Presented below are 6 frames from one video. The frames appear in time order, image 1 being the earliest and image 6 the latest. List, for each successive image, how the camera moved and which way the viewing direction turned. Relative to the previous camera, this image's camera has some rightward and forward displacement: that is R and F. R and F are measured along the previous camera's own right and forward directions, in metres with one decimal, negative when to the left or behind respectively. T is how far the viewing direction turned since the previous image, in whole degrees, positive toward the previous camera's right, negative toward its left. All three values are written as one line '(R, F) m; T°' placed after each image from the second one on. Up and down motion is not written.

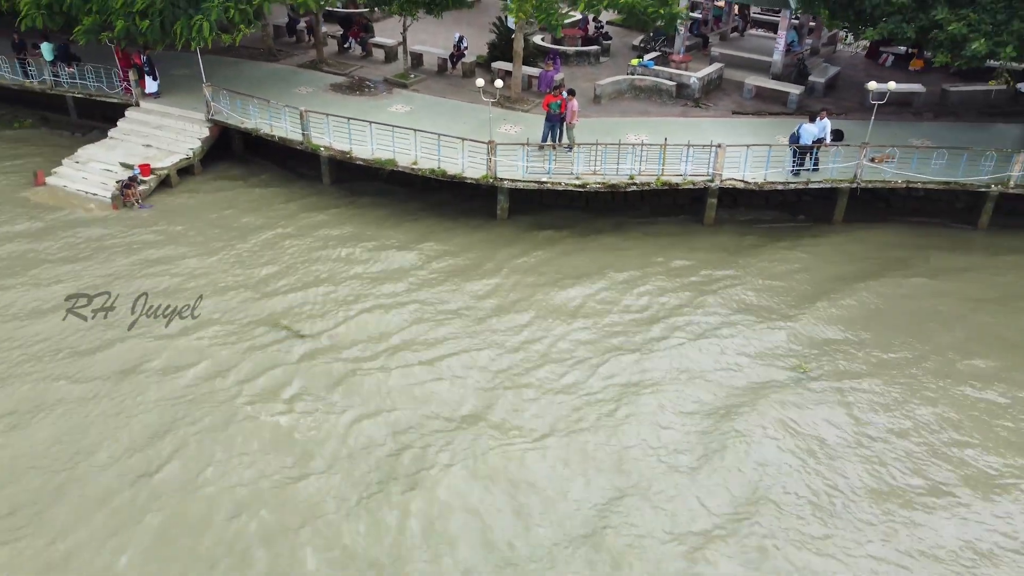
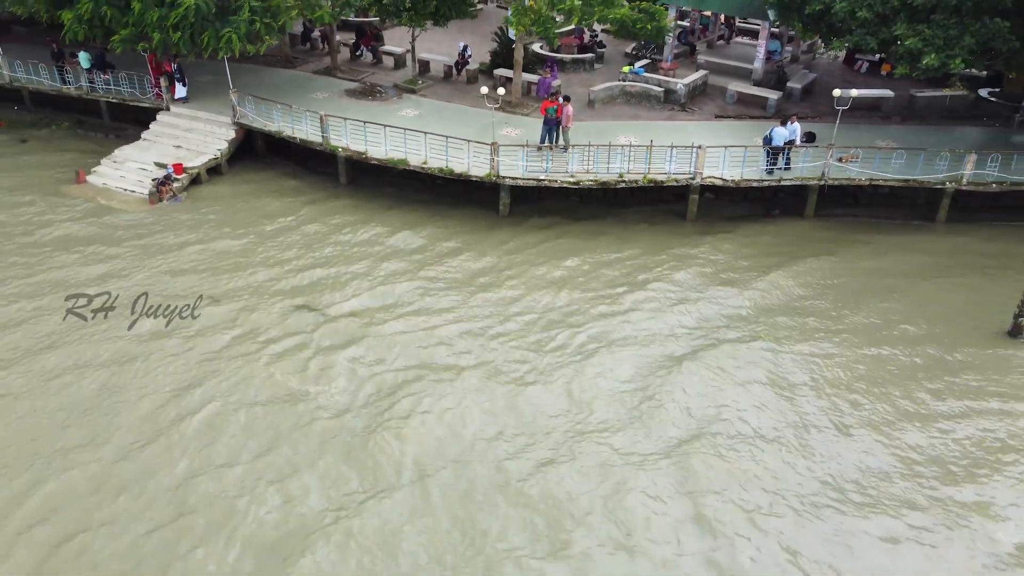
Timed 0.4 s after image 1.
(0.0, -1.8) m; 0°
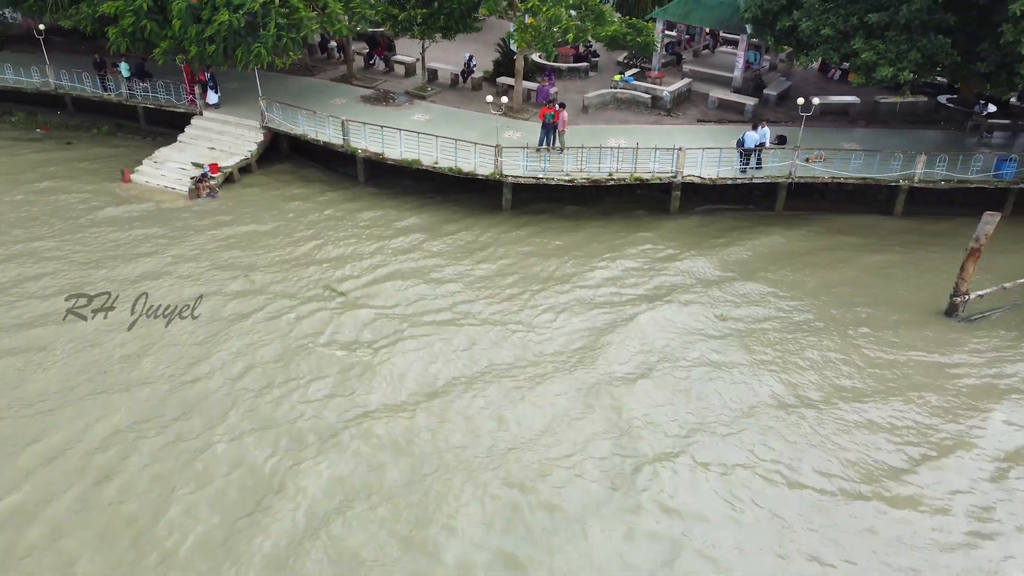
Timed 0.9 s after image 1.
(0.0, -2.3) m; 0°
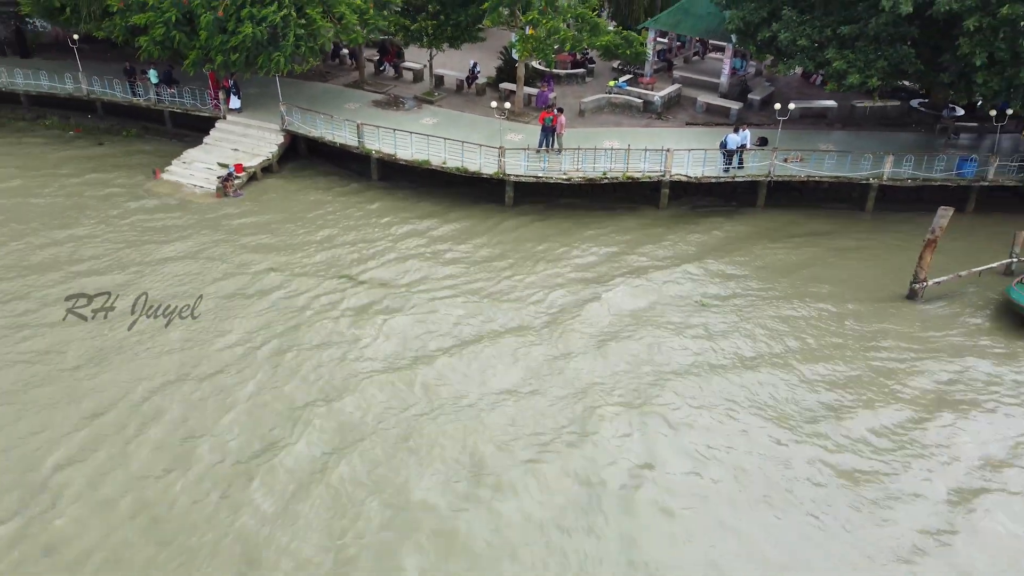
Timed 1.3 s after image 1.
(0.0, -1.9) m; 0°
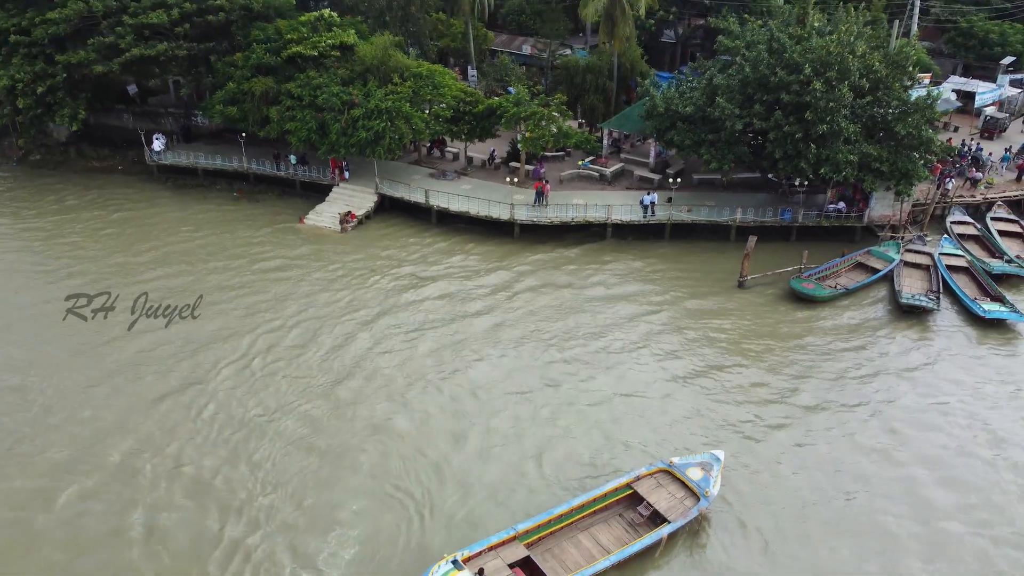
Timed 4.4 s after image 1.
(-0.6, -15.5) m; 0°
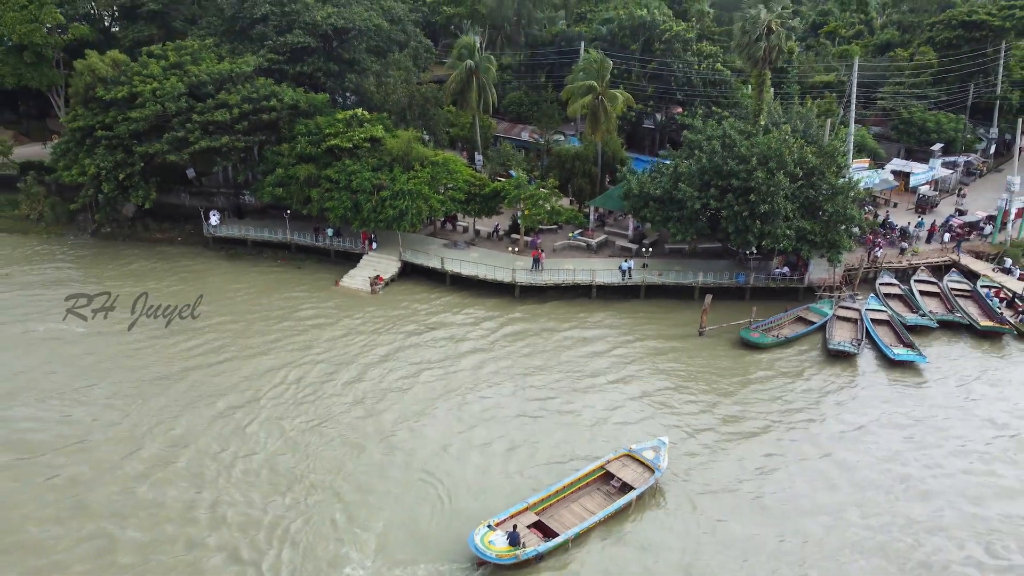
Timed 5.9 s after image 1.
(-0.2, -7.8) m; 0°
